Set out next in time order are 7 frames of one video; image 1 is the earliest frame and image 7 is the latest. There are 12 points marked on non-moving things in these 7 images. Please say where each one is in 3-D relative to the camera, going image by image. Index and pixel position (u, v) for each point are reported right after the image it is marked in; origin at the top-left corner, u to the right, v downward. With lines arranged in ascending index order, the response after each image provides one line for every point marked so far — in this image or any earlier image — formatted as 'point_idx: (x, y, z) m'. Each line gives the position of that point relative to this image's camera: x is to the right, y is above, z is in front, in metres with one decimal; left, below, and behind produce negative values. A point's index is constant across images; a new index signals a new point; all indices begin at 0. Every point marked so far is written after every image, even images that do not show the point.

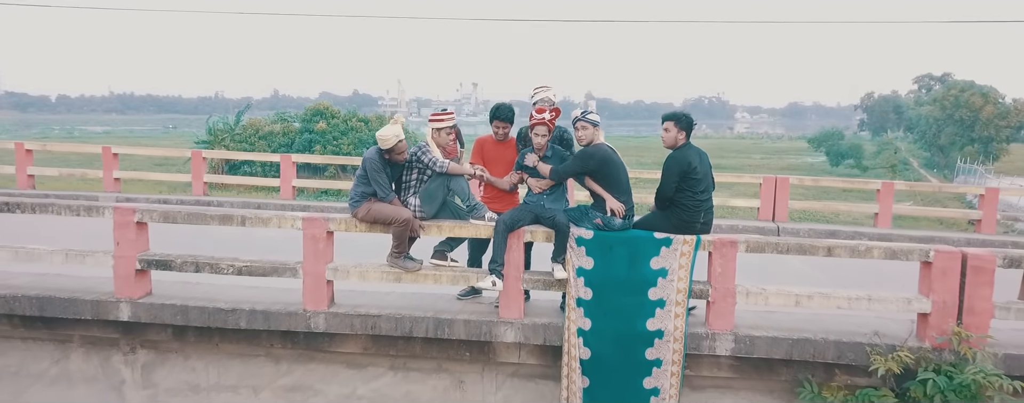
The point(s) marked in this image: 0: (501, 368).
0: (0.0, -0.5, +2.1) m
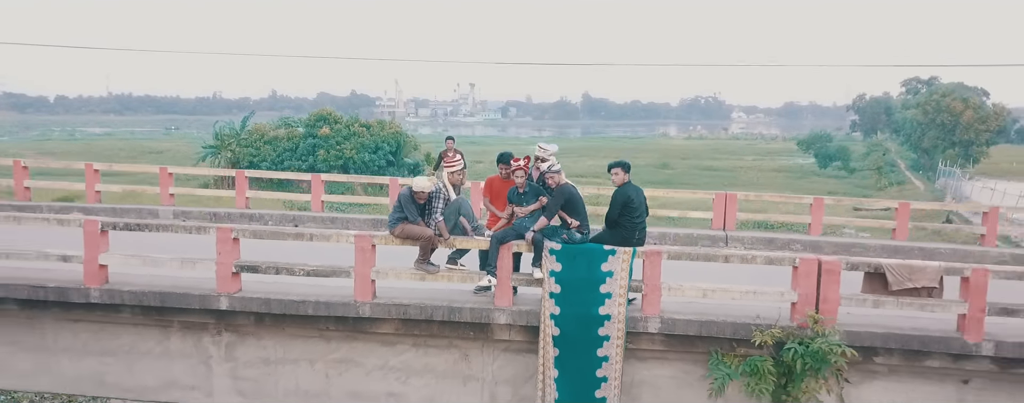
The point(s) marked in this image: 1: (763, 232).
0: (-0.1, -0.6, +2.9) m
1: (+1.7, -0.2, +4.6) m
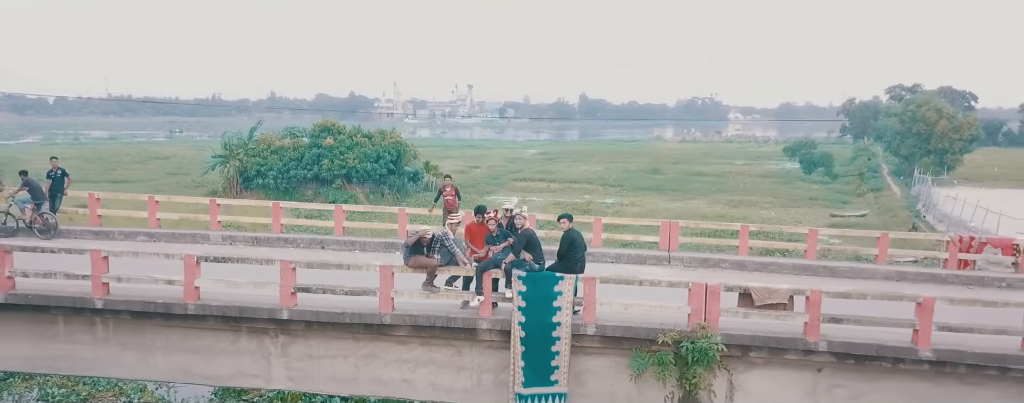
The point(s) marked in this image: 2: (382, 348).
0: (-0.2, -0.8, +4.0) m
1: (+1.5, -0.4, +5.8) m
2: (-0.8, -0.9, +4.1) m
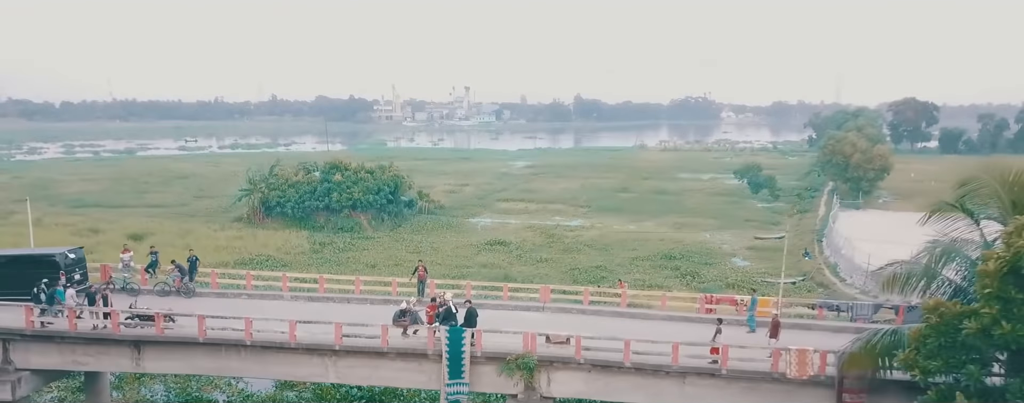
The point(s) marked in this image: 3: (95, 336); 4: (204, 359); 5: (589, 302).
0: (-1.0, -1.9, +8.5) m
1: (+0.7, -1.5, +10.2) m
2: (-1.6, -2.0, +8.6) m
3: (-5.2, -1.7, +8.7) m
4: (-3.9, -2.0, +8.8) m
5: (+1.1, -1.5, +10.3) m
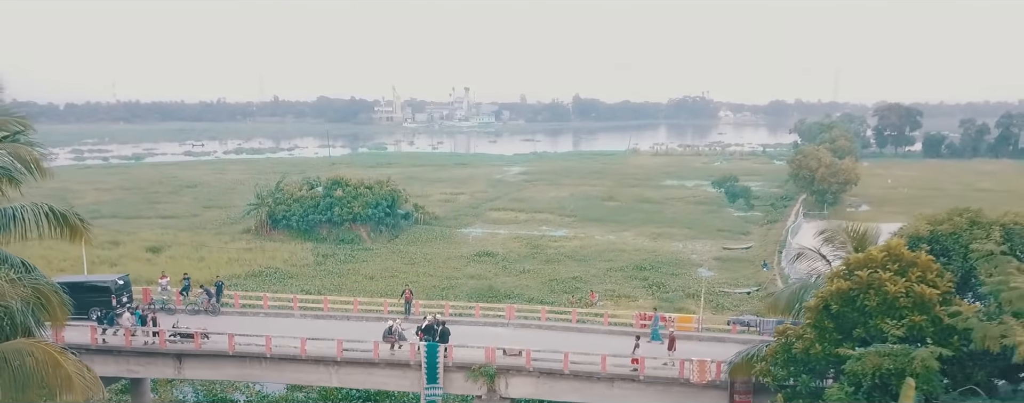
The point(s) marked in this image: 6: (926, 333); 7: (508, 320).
0: (-1.6, -2.6, +10.8) m
1: (+0.2, -2.2, +12.5) m
2: (-2.1, -2.6, +10.9) m
3: (-5.8, -2.3, +11.0) m
4: (-4.5, -2.7, +11.1) m
5: (+0.6, -2.1, +12.5) m
6: (+4.2, -1.3, +7.0) m
7: (-0.1, -2.2, +12.5) m
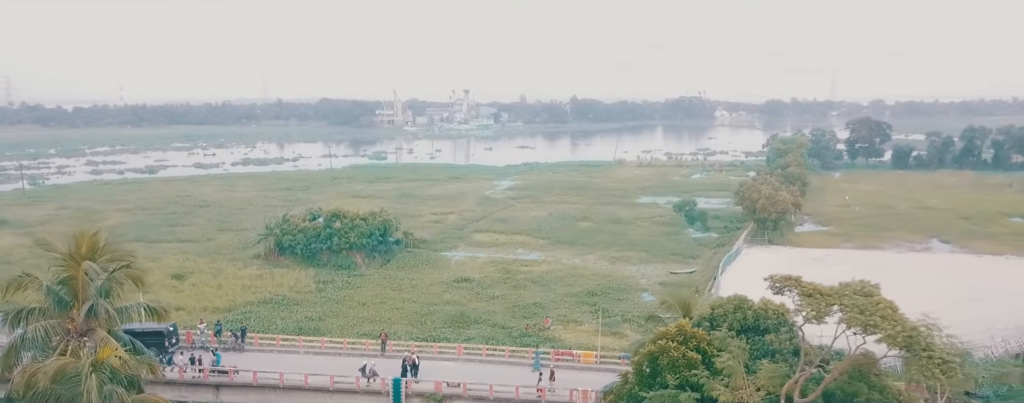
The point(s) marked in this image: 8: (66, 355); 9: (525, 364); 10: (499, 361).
0: (-2.8, -4.2, +15.2) m
1: (-1.1, -3.8, +16.9) m
2: (-3.4, -4.3, +15.3) m
3: (-7.0, -4.0, +15.4) m
4: (-5.7, -4.3, +15.5) m
5: (-0.7, -3.7, +16.9) m
6: (+3.0, -3.0, +11.4) m
7: (-1.3, -3.8, +16.9) m
8: (-6.9, -2.4, +10.7) m
9: (+0.3, -3.9, +16.5) m
10: (-0.3, -3.8, +16.8) m
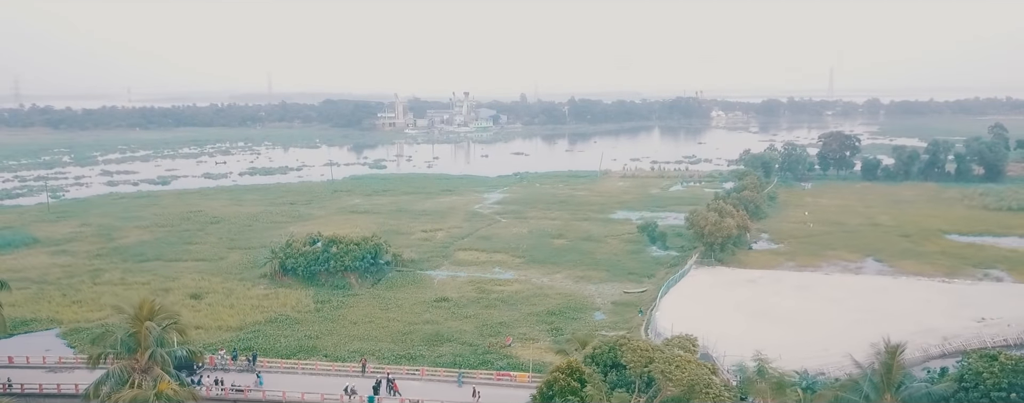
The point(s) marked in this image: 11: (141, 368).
0: (-4.3, -5.9, +20.0) m
1: (-2.6, -5.5, +21.7) m
2: (-4.9, -6.0, +20.1) m
3: (-8.6, -5.7, +20.2) m
4: (-7.2, -6.0, +20.3) m
5: (-2.2, -5.4, +21.7) m
6: (+1.4, -4.7, +16.1) m
7: (-2.8, -5.5, +21.7) m
8: (-8.4, -4.1, +15.5) m
9: (-1.2, -5.6, +21.3) m
10: (-1.8, -5.5, +21.5) m
11: (-8.5, -3.8, +15.8) m
